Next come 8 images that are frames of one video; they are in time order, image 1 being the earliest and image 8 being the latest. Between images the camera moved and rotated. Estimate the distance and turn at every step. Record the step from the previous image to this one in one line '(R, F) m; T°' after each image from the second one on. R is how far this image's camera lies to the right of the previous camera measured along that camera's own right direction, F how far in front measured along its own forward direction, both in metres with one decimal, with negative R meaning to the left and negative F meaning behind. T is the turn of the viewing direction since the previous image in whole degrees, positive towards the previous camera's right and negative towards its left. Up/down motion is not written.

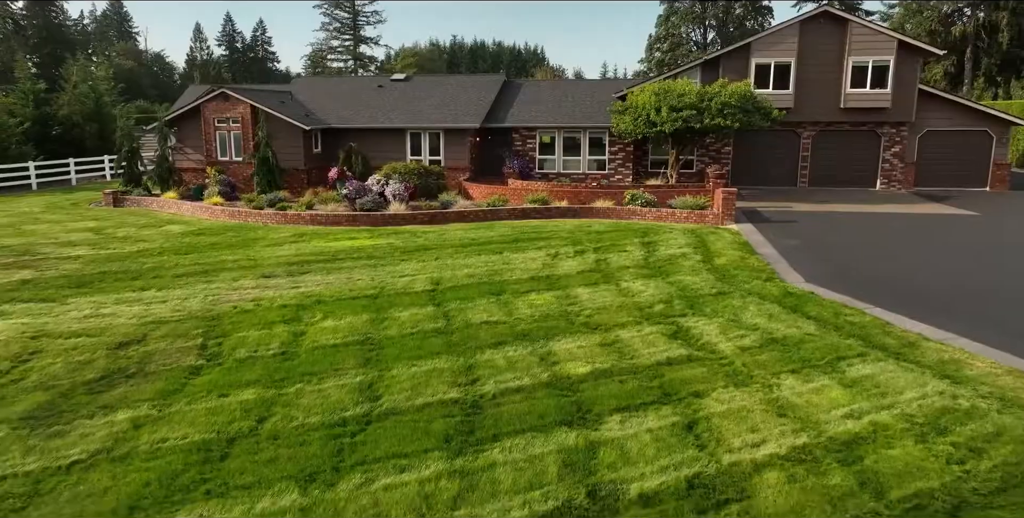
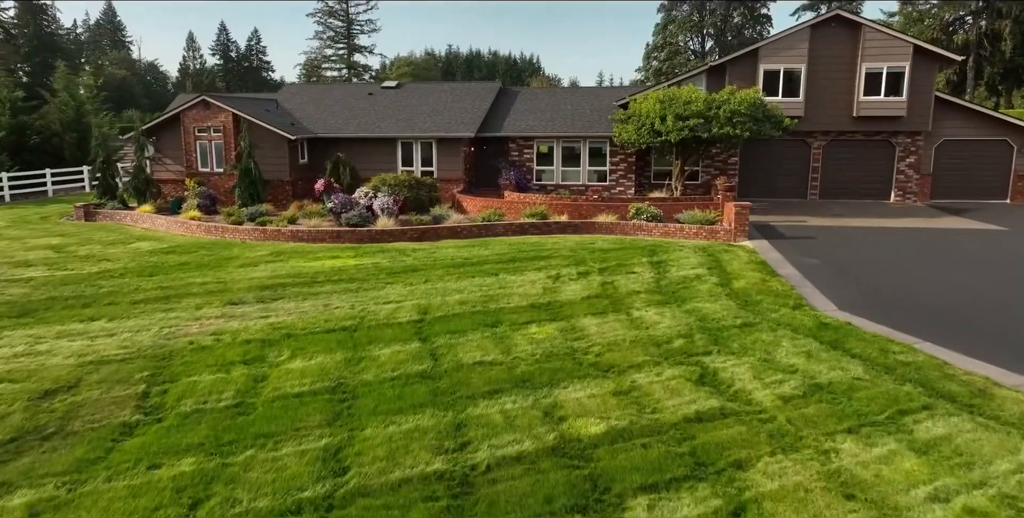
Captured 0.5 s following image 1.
(0.0, +1.2) m; 0°
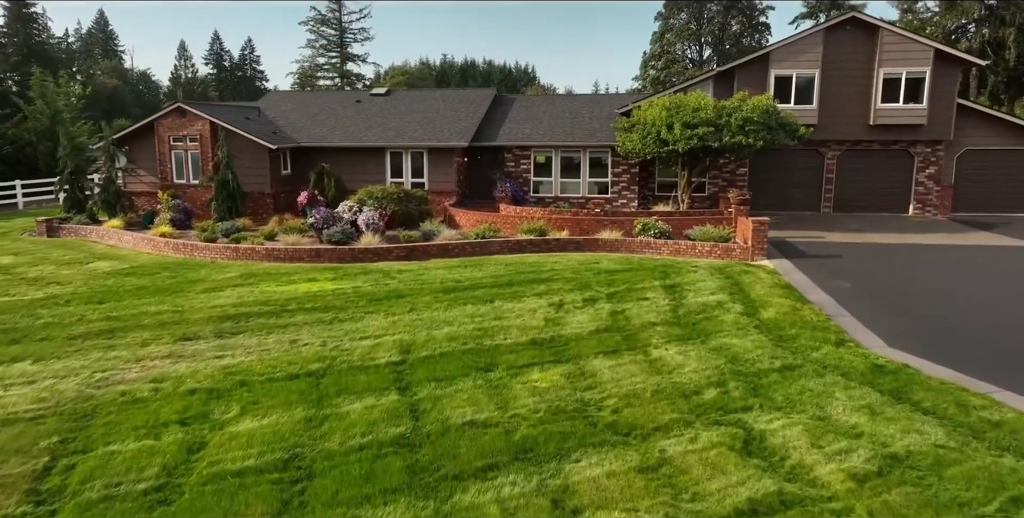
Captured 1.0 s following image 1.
(0.0, +1.4) m; 0°
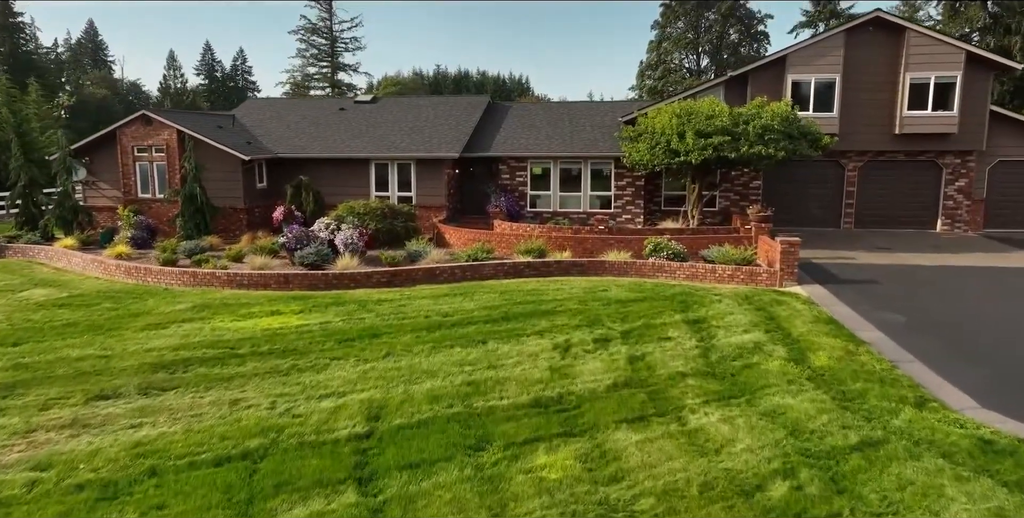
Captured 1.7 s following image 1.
(0.0, +1.8) m; 0°
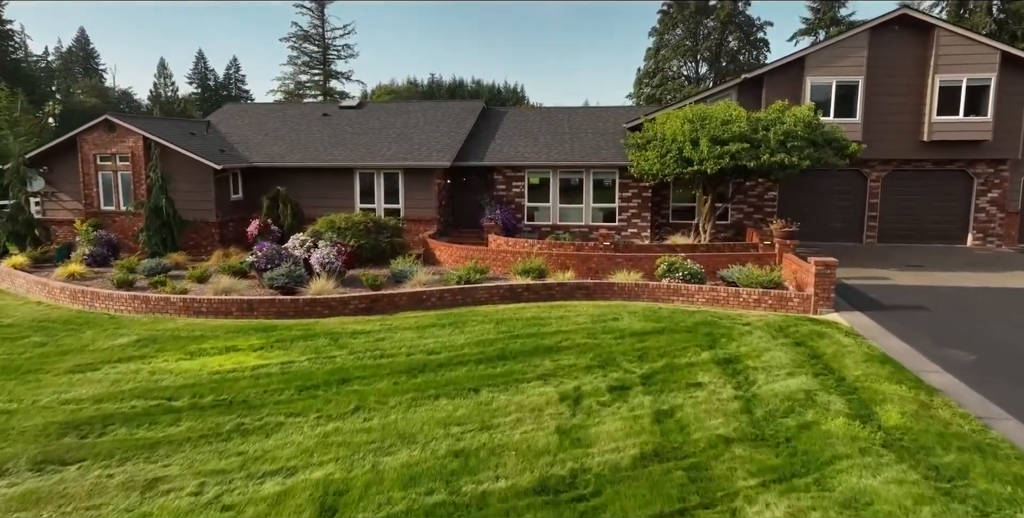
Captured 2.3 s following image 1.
(0.0, +1.6) m; 0°
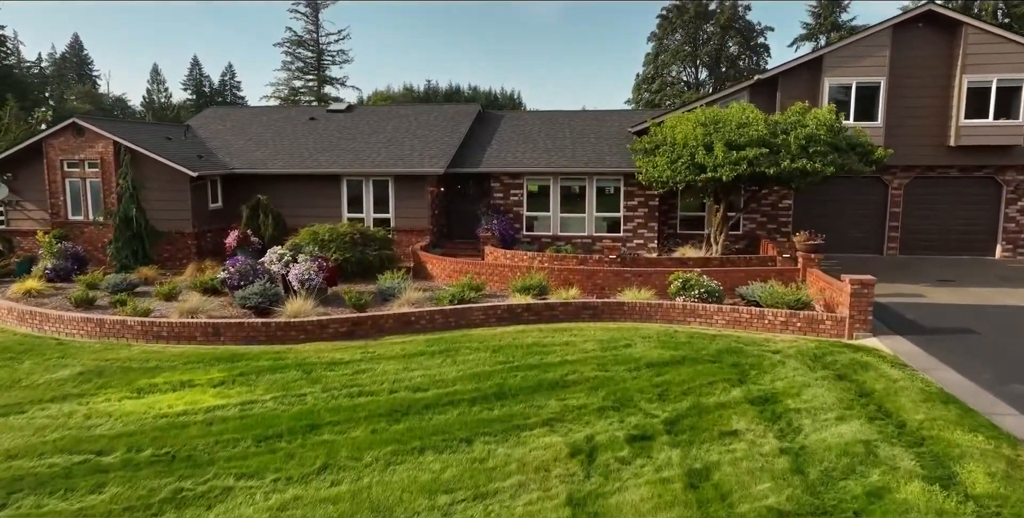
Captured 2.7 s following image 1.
(0.0, +1.3) m; 0°
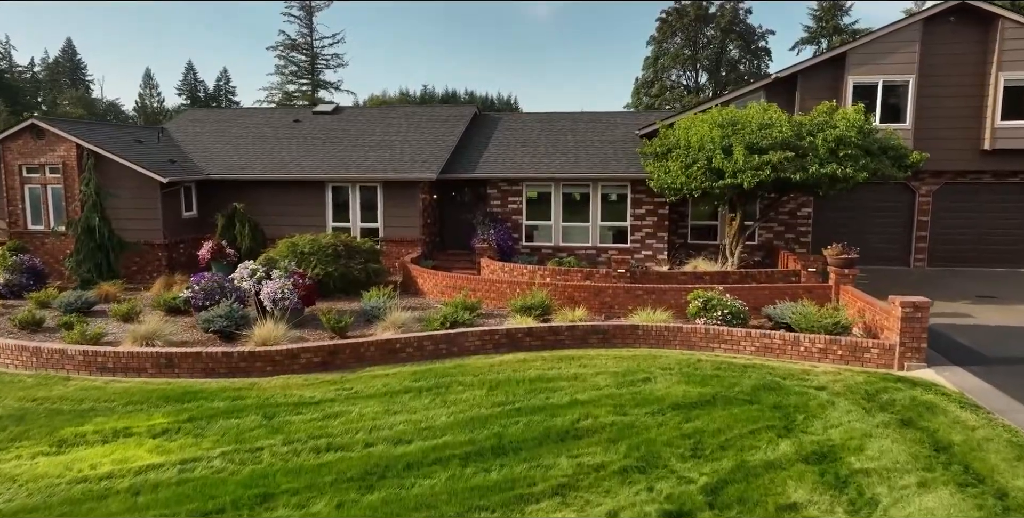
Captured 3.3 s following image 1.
(0.0, +1.4) m; 0°
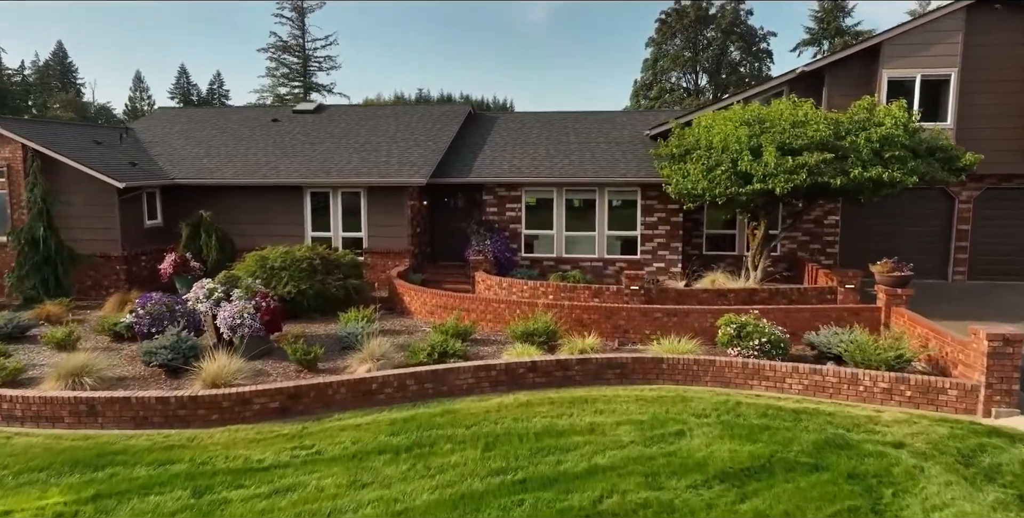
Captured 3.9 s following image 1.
(0.0, +1.6) m; 0°
